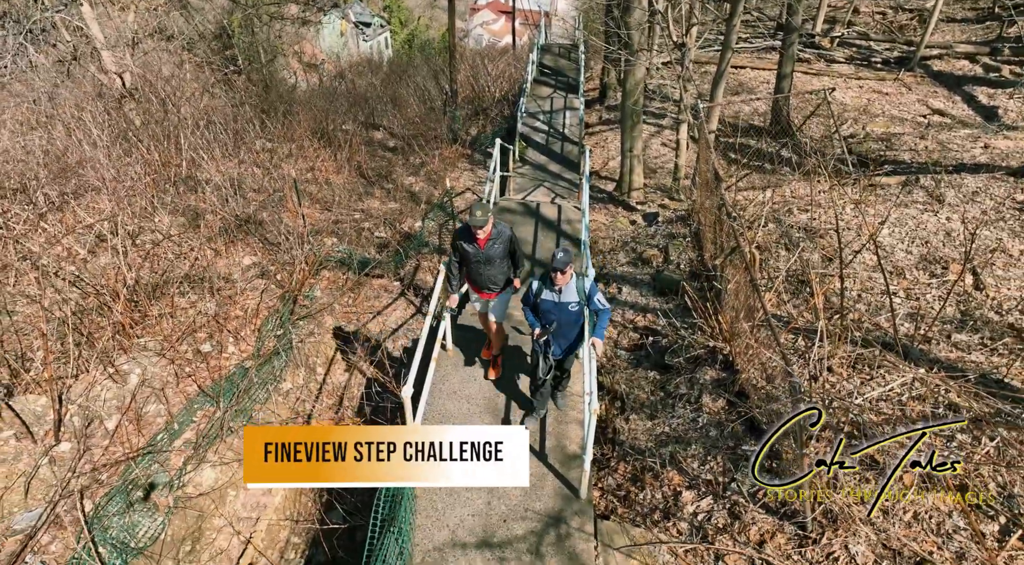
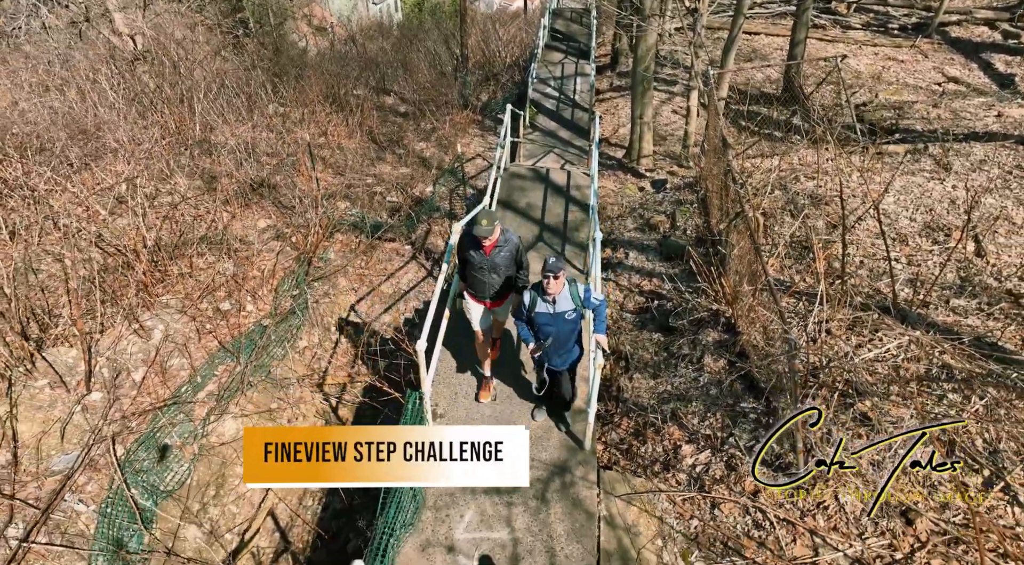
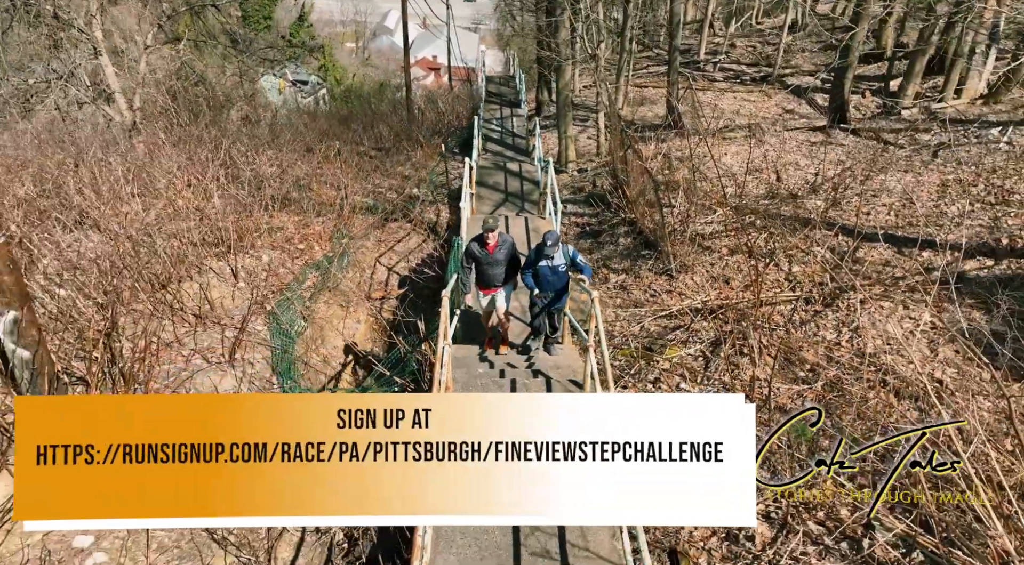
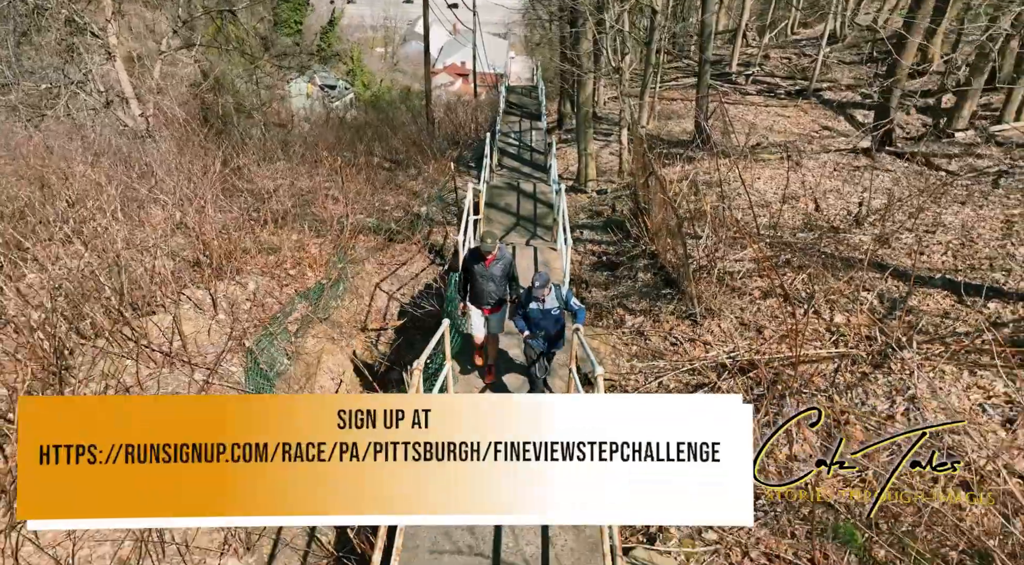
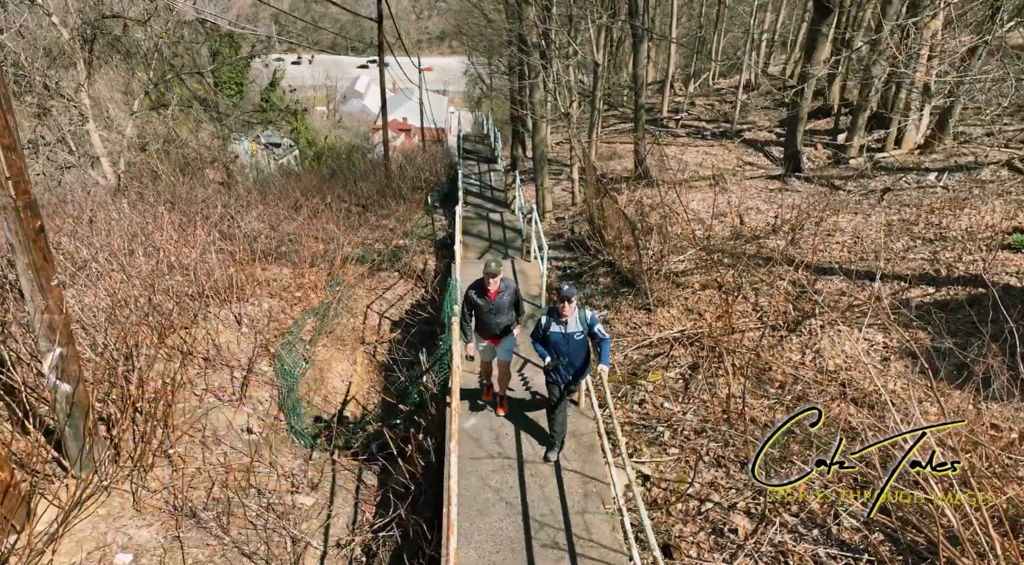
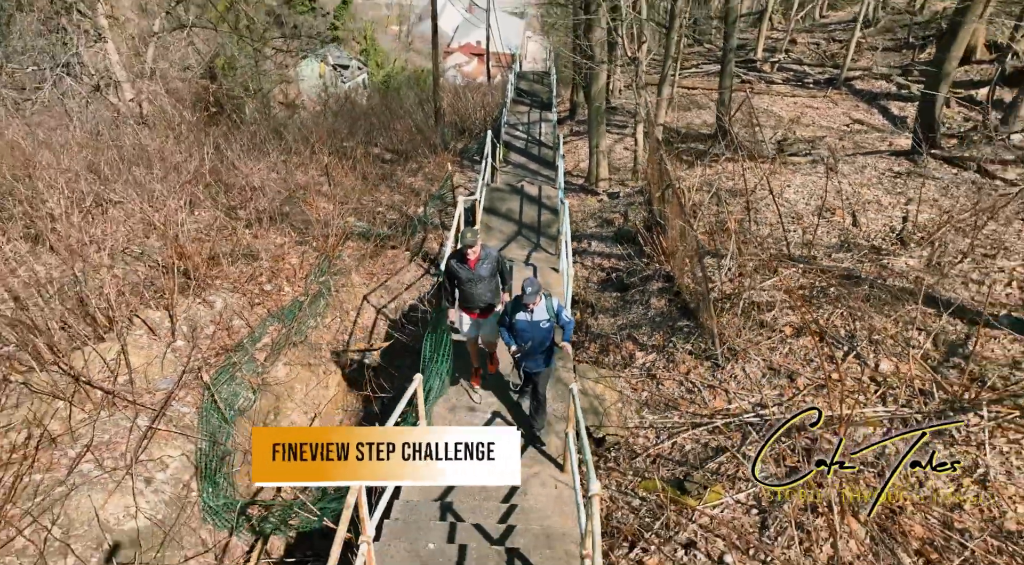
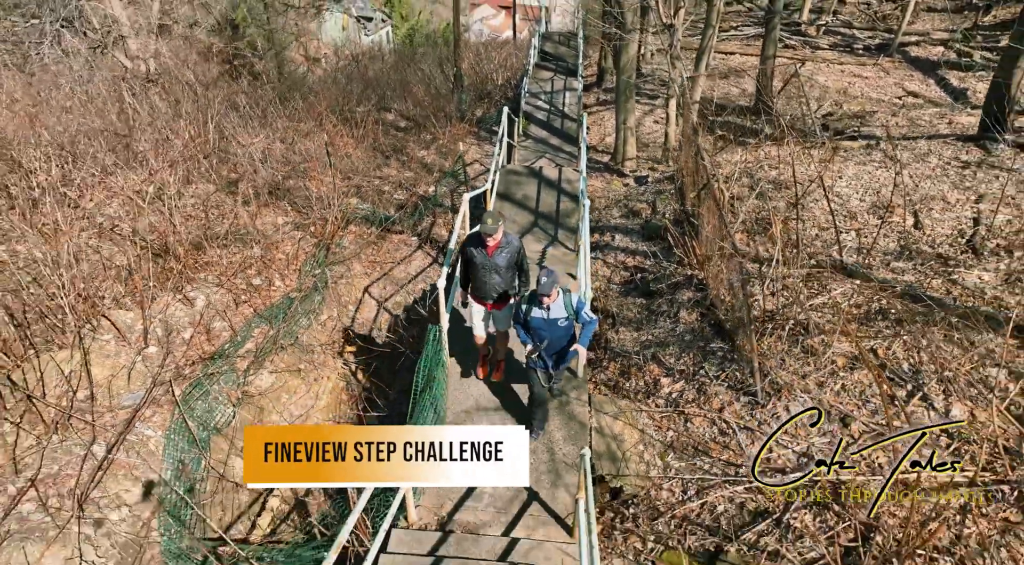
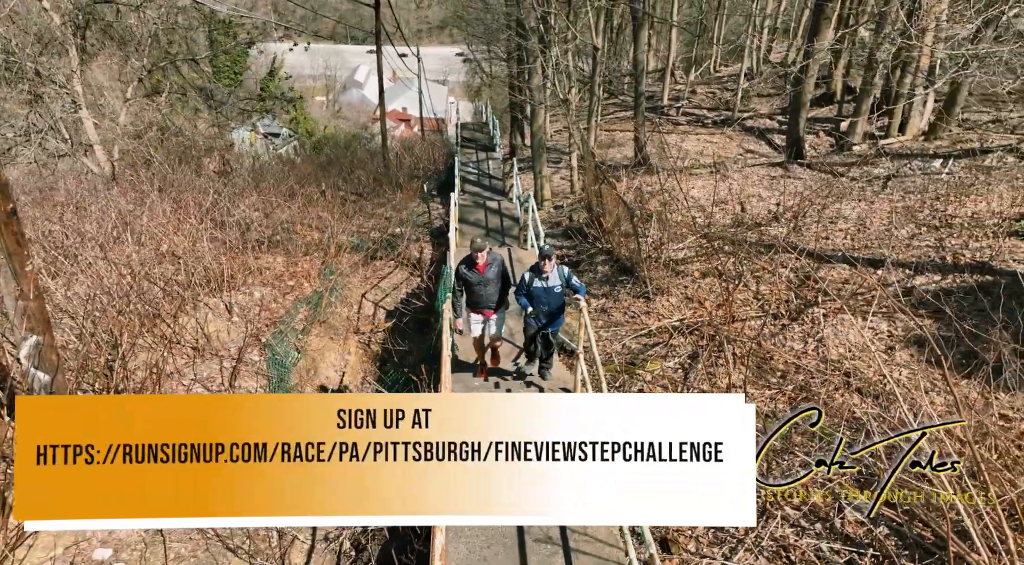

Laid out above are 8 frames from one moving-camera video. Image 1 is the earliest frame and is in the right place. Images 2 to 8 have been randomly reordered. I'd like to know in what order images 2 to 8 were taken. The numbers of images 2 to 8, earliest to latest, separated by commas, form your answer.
2, 7, 6, 4, 3, 8, 5
